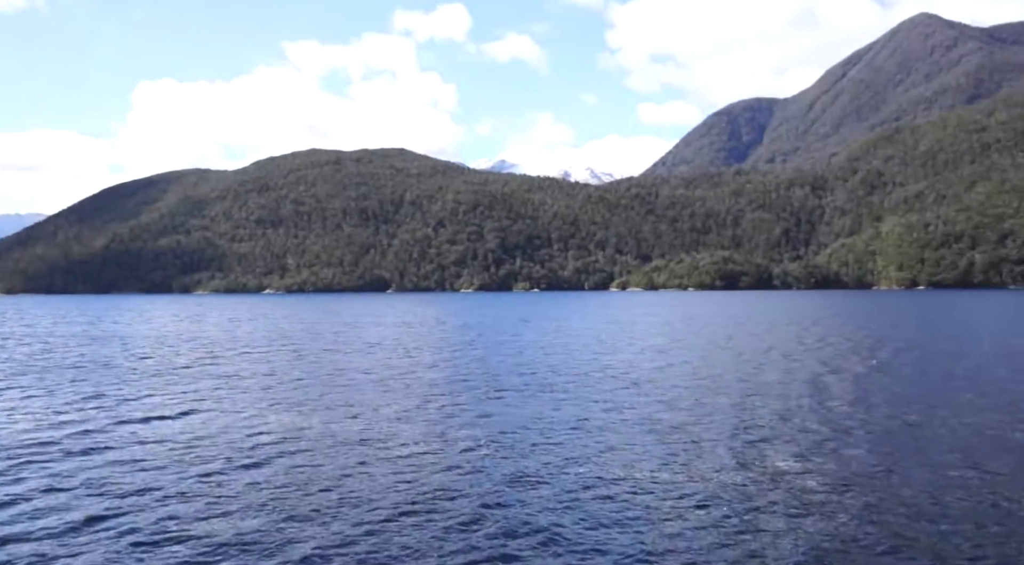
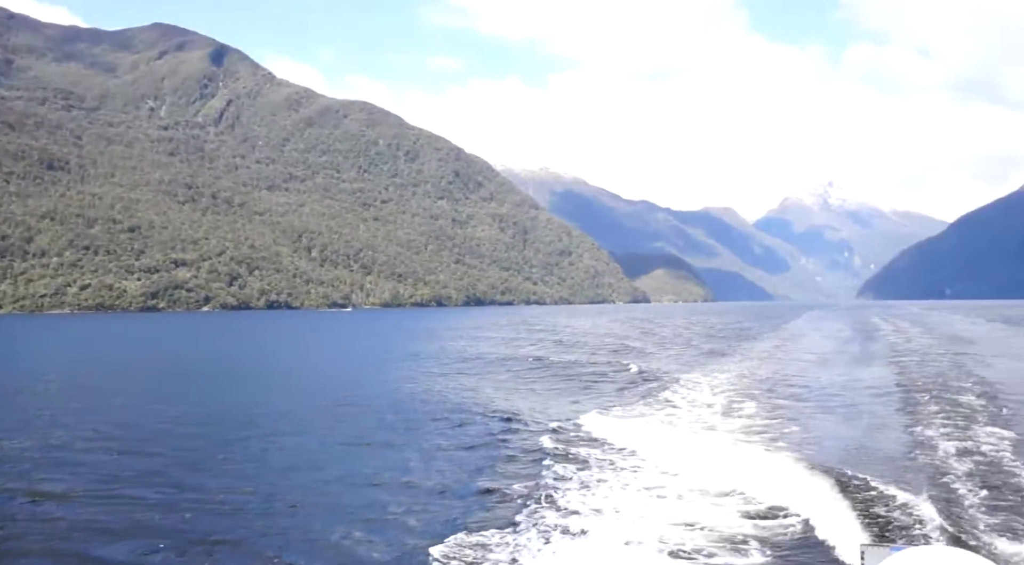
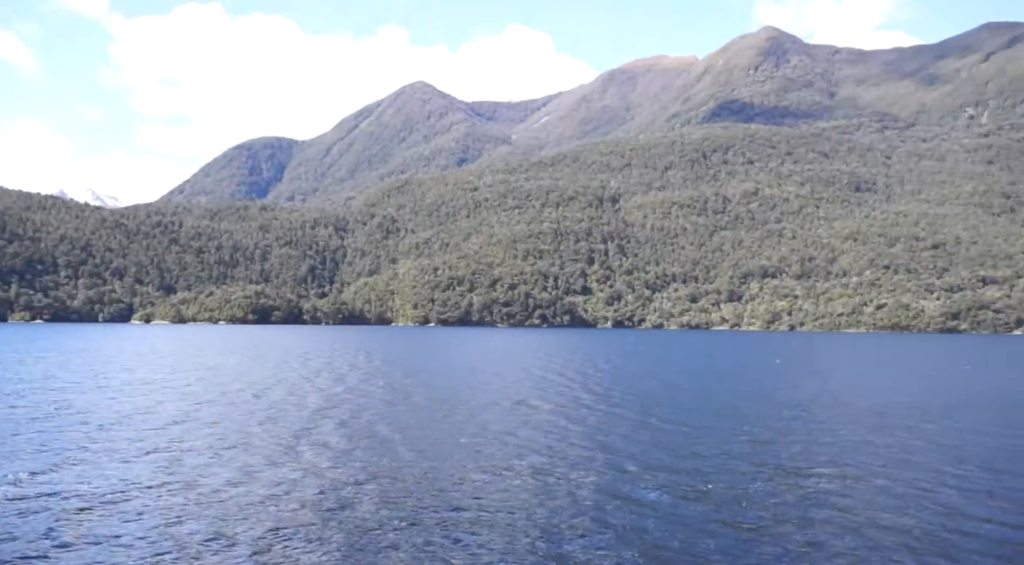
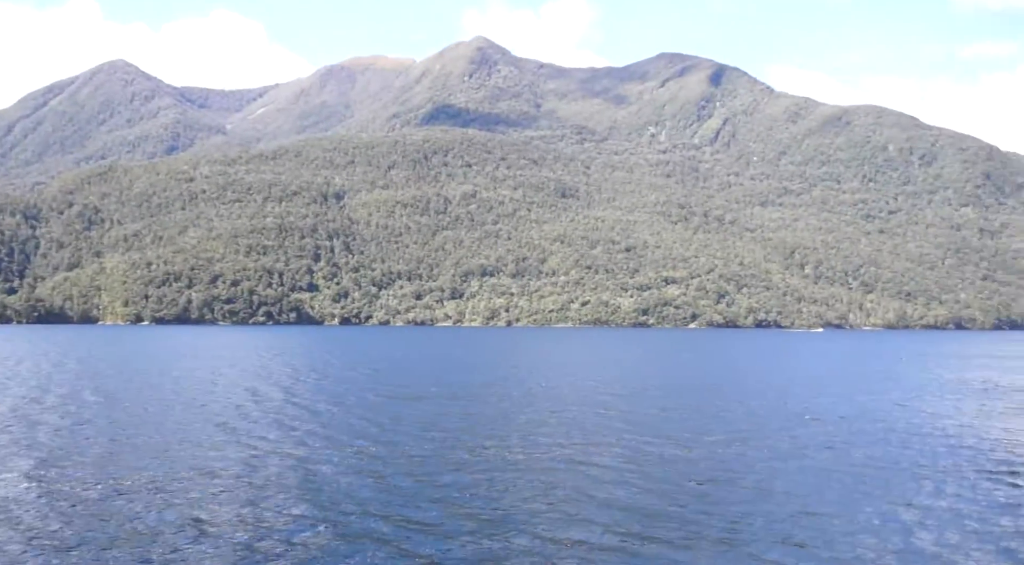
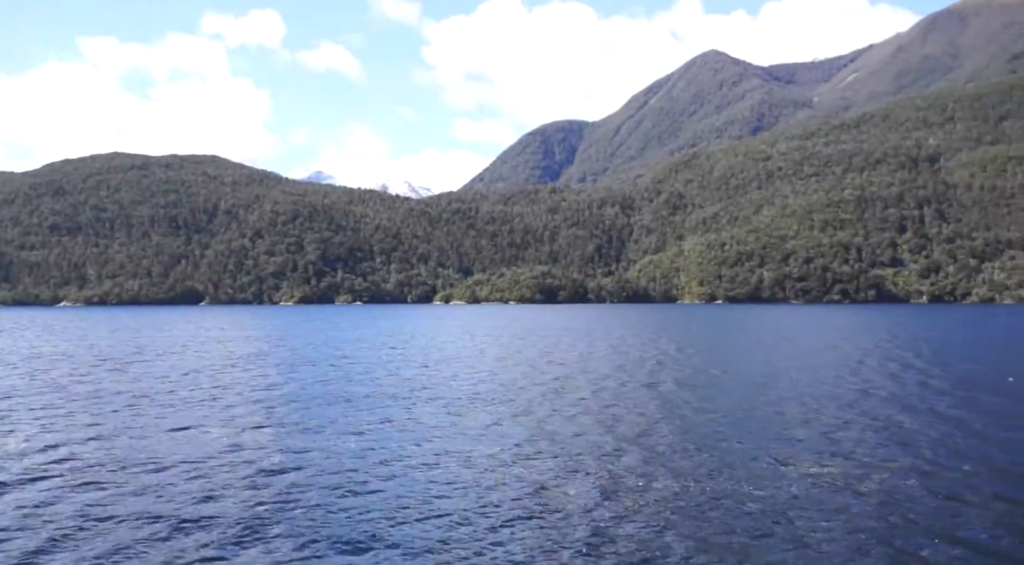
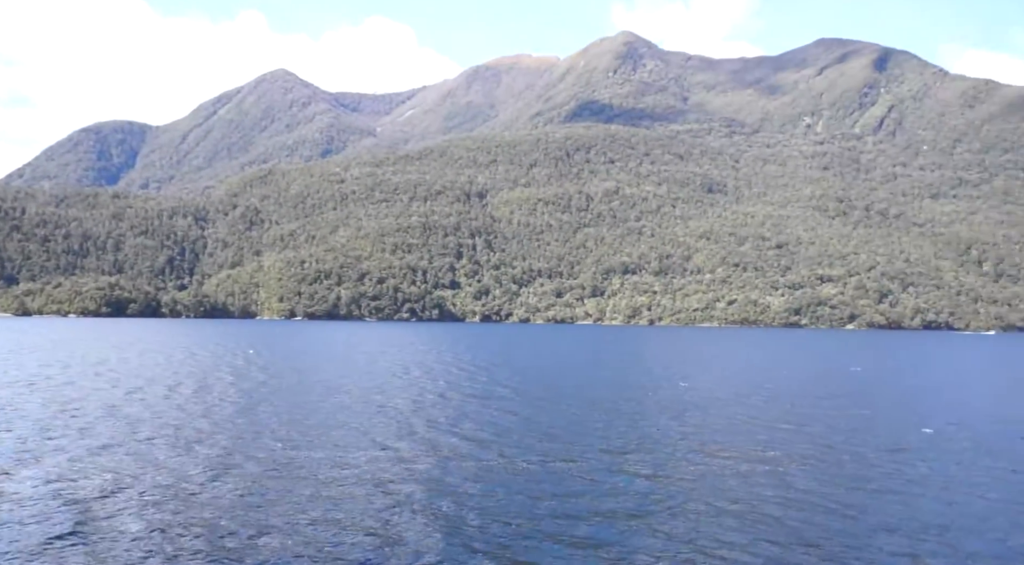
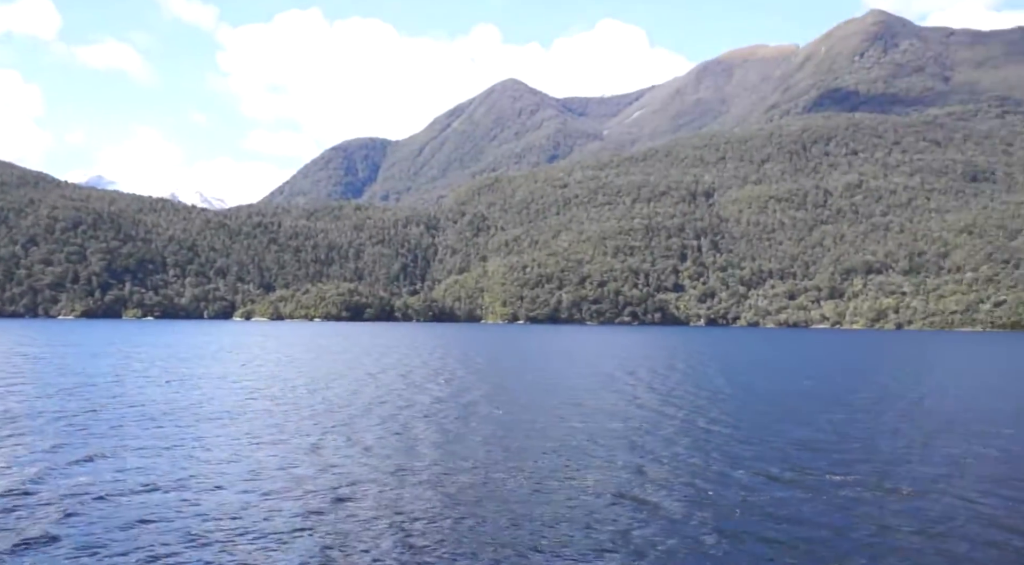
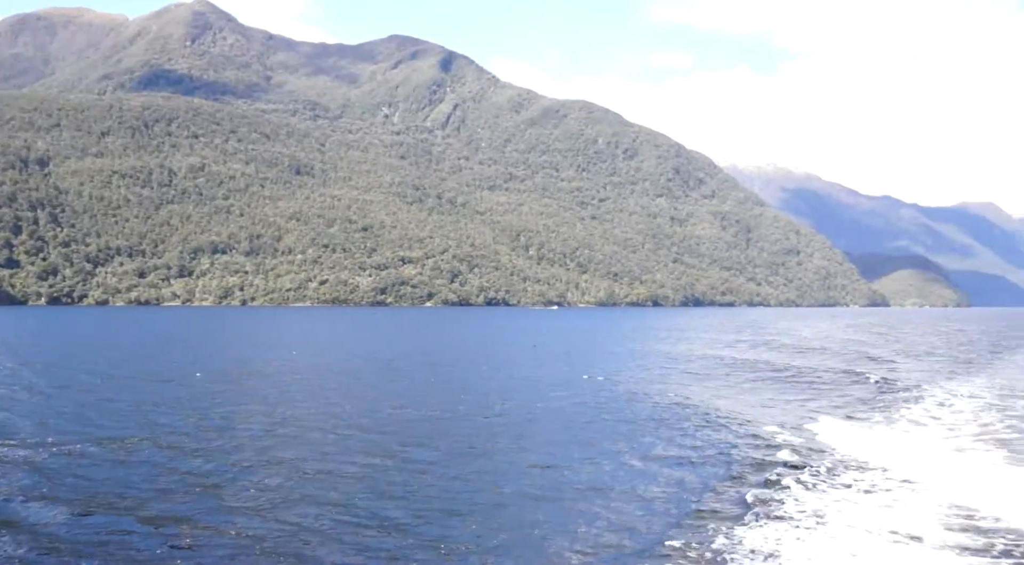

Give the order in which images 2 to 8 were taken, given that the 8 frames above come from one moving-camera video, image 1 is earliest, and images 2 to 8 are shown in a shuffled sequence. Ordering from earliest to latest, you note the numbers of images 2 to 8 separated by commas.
5, 7, 3, 6, 4, 8, 2
